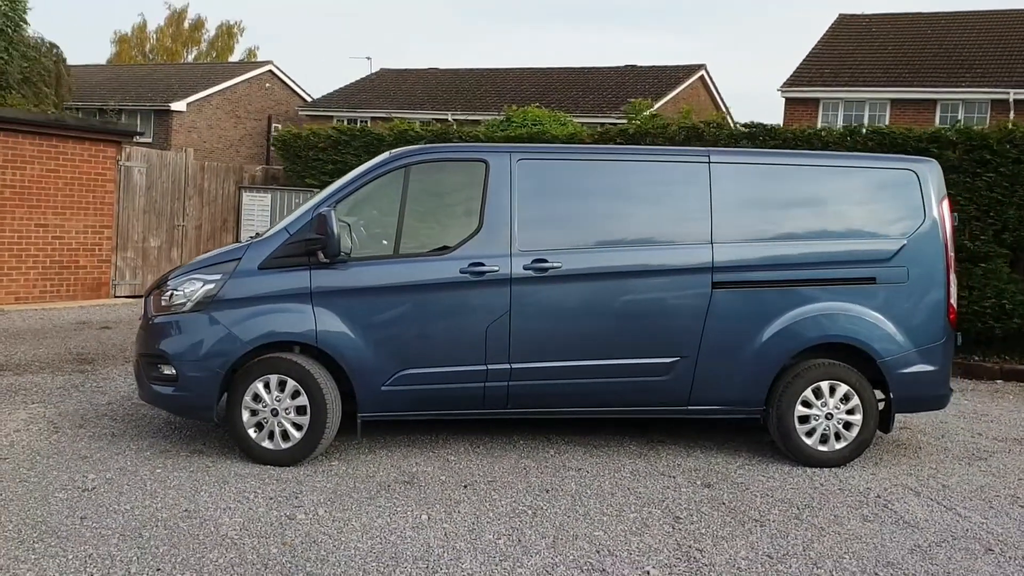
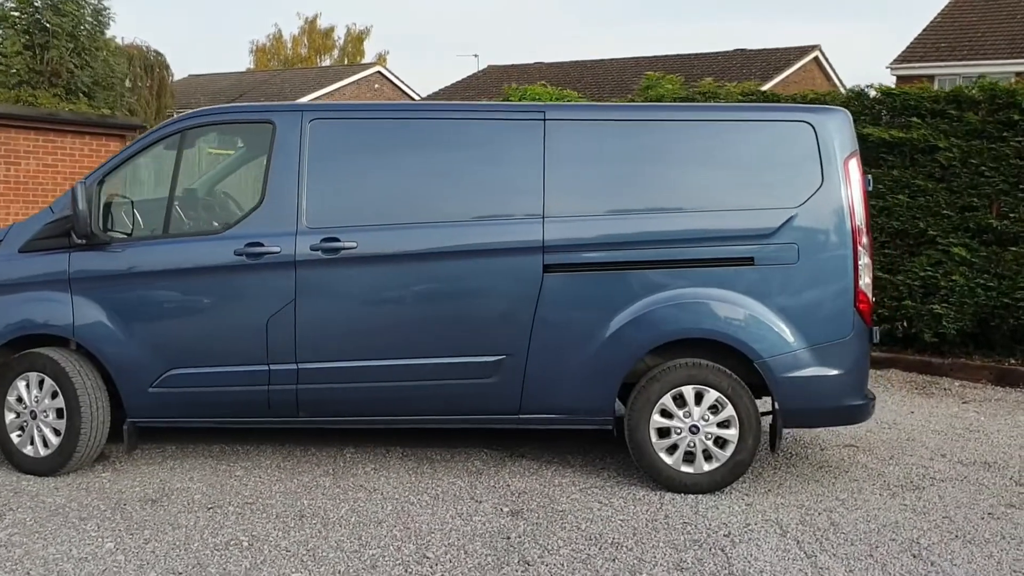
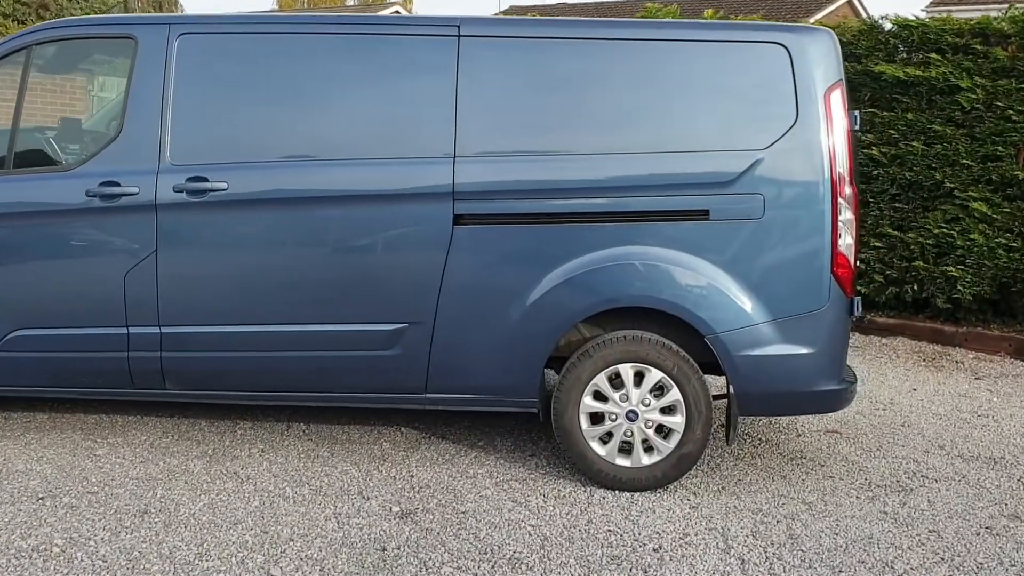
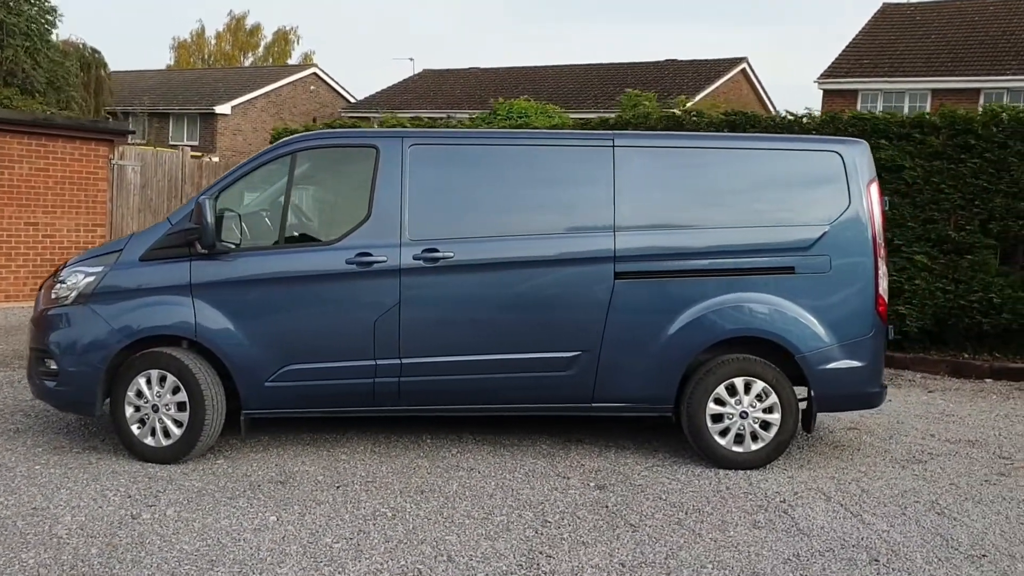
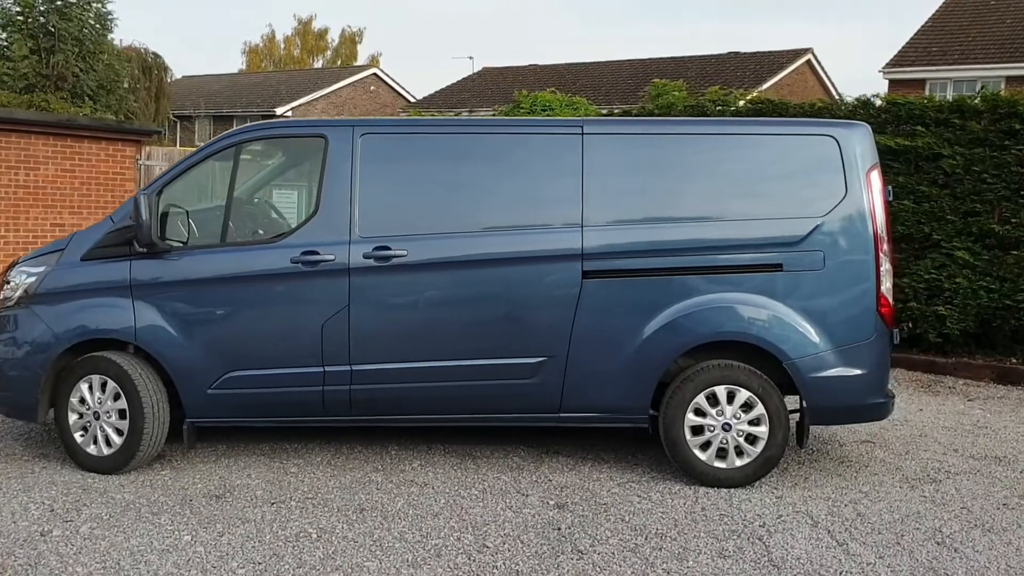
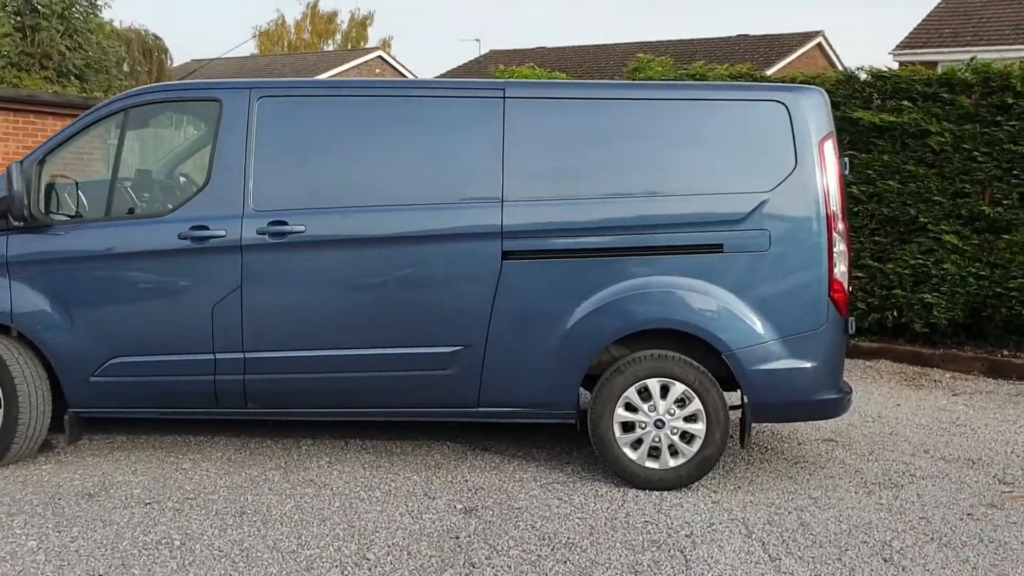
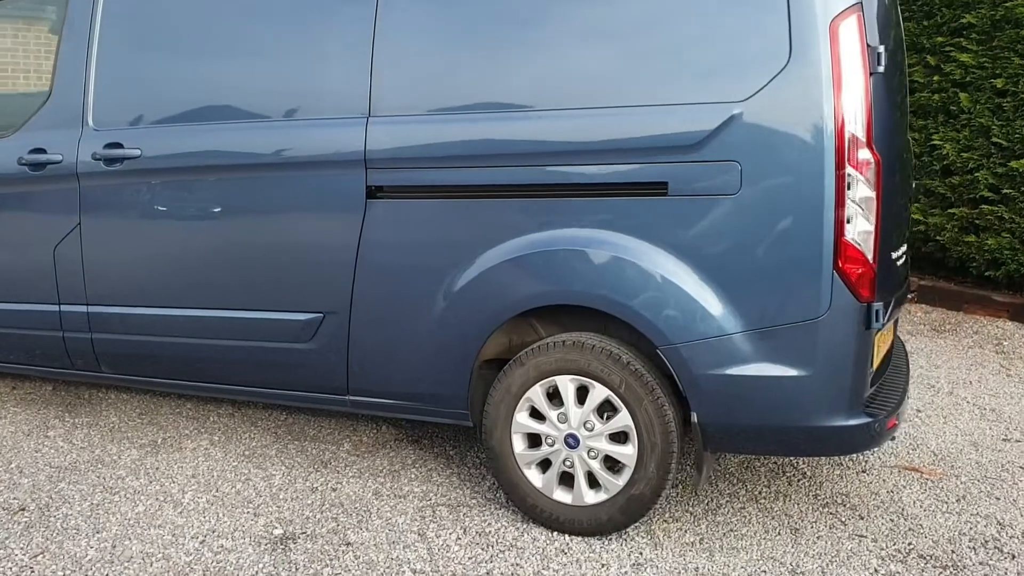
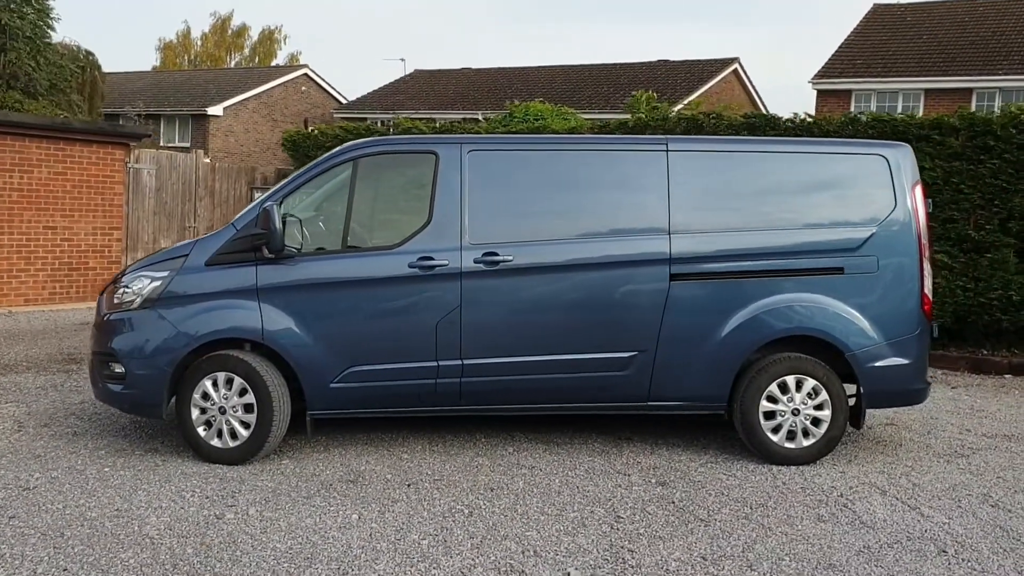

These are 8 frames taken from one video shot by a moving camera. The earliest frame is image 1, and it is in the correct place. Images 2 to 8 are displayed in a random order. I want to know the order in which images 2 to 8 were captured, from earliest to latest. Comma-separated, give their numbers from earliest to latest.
8, 4, 5, 2, 6, 3, 7
